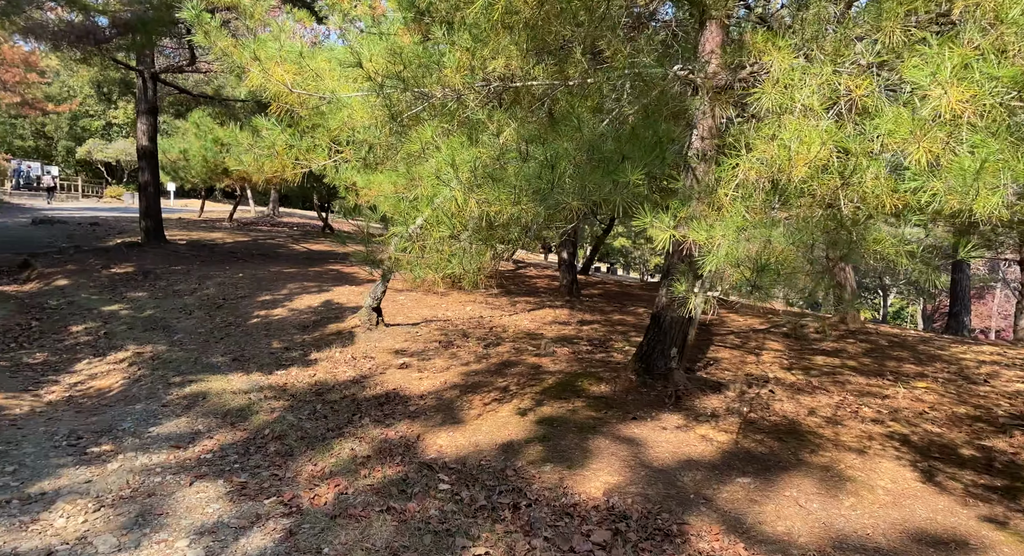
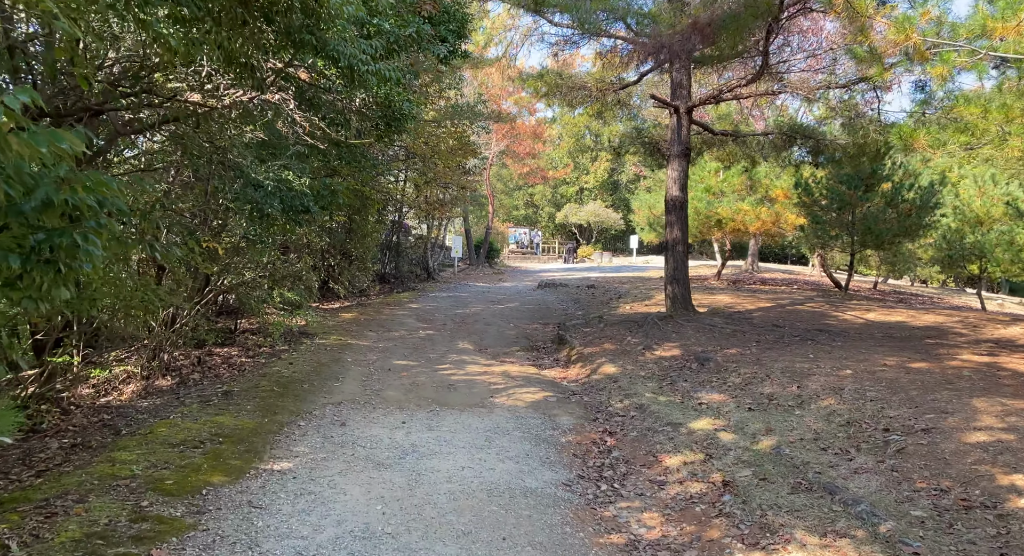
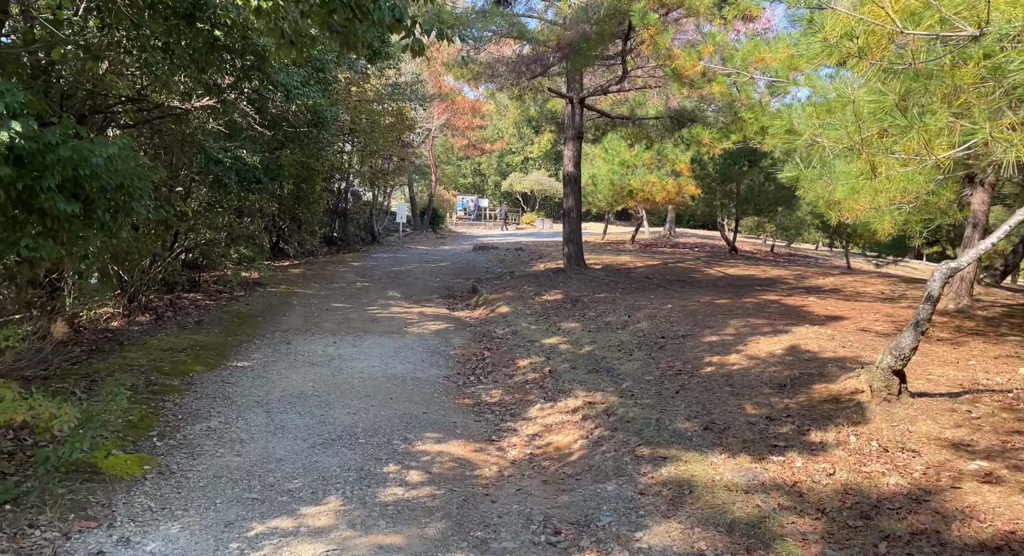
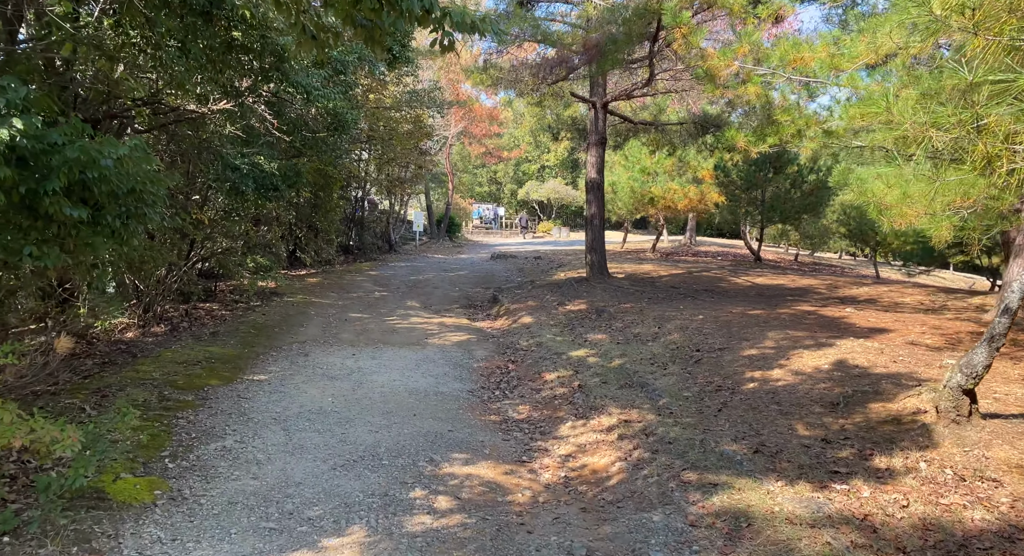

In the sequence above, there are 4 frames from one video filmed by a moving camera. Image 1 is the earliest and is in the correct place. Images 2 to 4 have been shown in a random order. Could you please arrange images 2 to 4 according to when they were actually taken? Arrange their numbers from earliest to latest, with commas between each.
3, 4, 2
